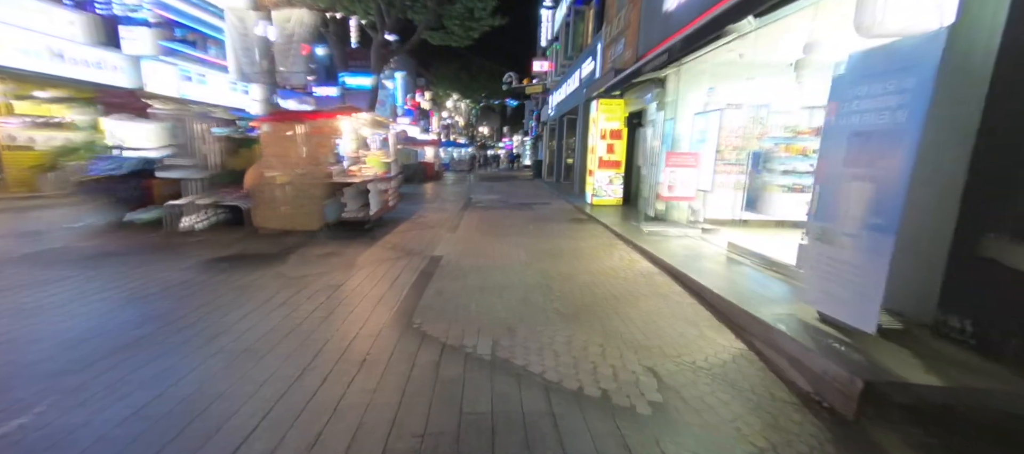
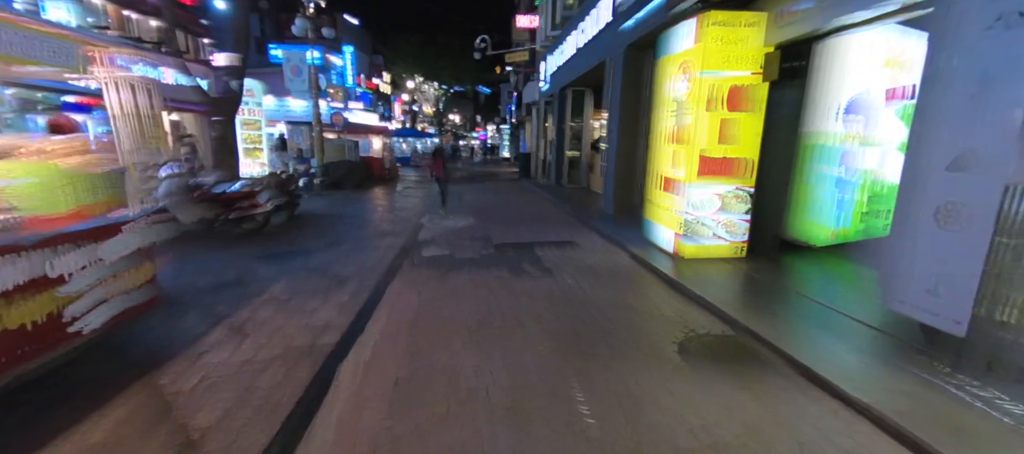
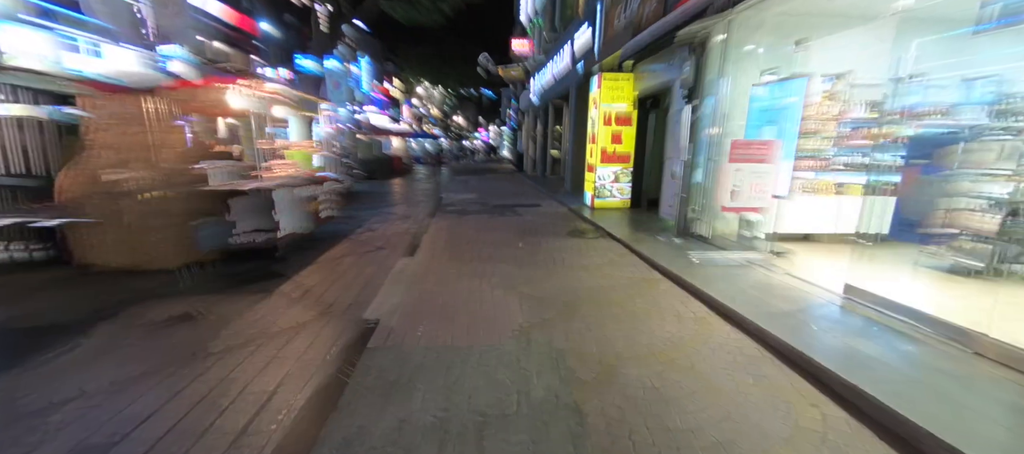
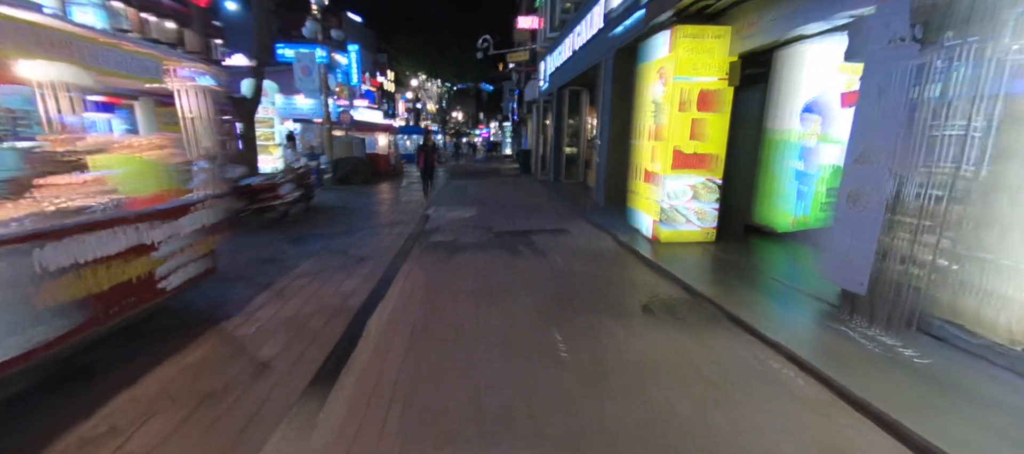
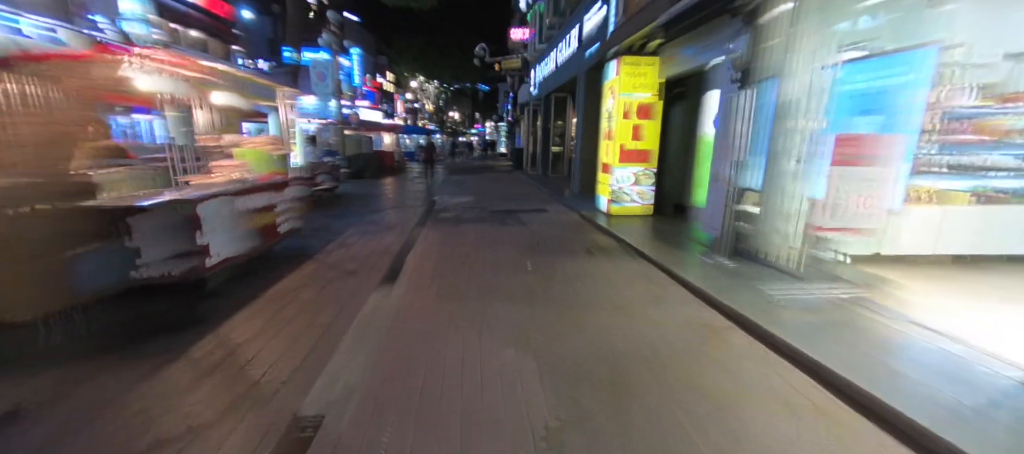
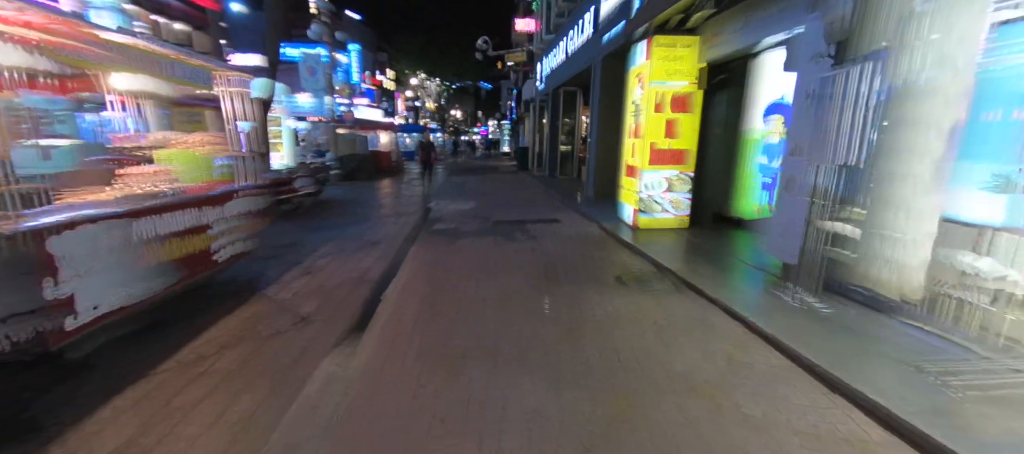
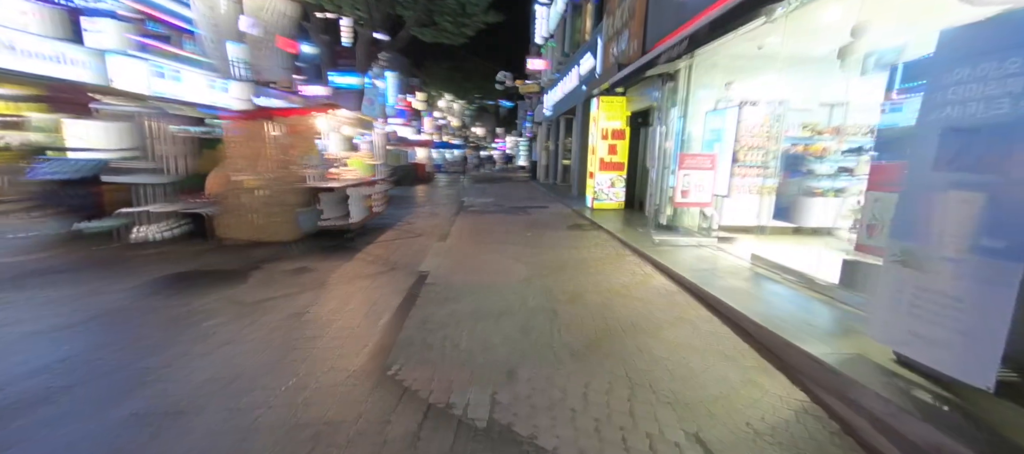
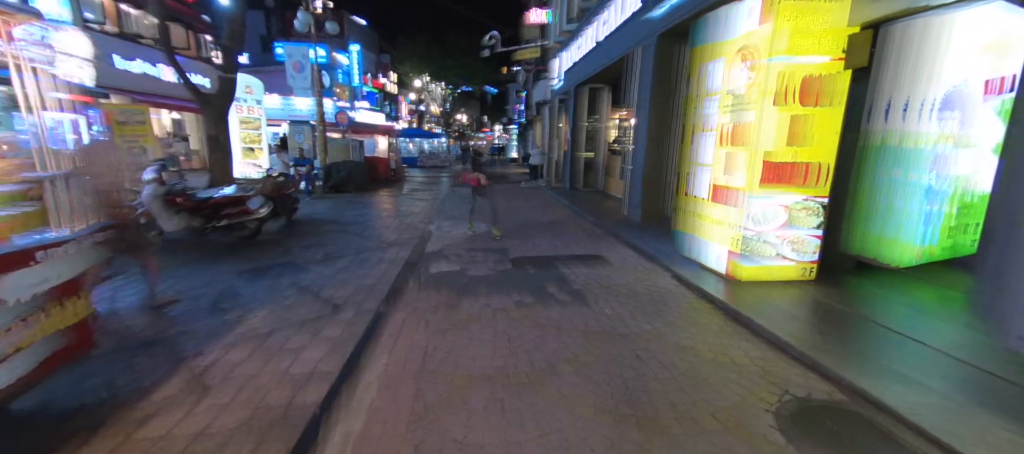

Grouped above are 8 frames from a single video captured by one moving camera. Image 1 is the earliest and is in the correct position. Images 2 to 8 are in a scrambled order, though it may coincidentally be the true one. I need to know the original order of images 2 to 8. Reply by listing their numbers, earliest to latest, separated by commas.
7, 3, 5, 6, 4, 2, 8
